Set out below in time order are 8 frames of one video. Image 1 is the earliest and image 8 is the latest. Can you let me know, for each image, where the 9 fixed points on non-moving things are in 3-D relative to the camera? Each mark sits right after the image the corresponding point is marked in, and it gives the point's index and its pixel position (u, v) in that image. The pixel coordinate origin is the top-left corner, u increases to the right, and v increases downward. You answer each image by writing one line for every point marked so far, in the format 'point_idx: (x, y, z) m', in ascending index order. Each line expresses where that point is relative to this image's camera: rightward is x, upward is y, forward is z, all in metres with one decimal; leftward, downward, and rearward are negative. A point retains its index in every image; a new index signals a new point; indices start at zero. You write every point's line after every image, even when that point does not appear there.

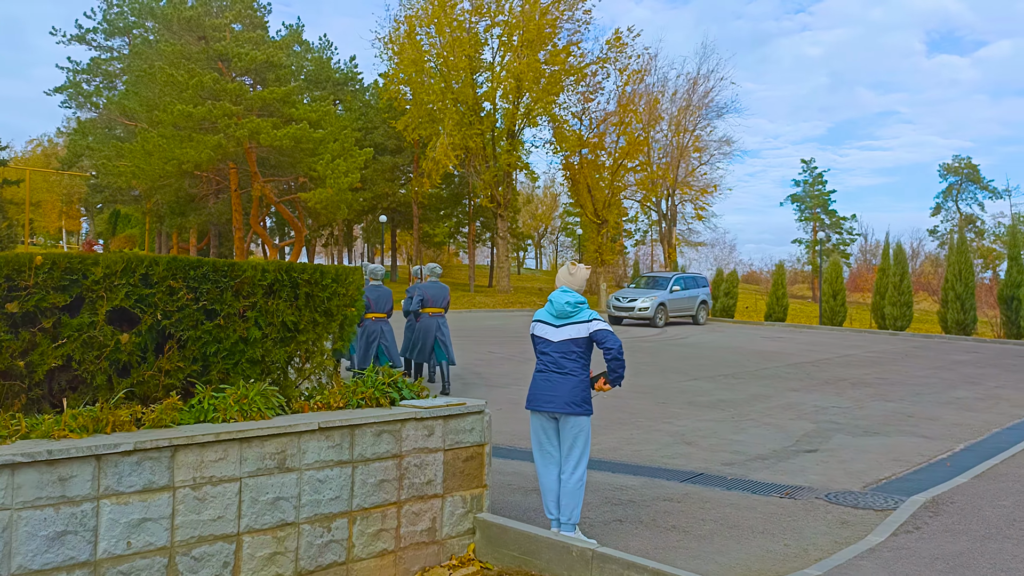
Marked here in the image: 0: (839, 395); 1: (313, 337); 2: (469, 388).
0: (+4.6, -1.5, +12.6) m
1: (-1.1, -0.3, +4.8) m
2: (-0.7, -1.3, +12.5) m
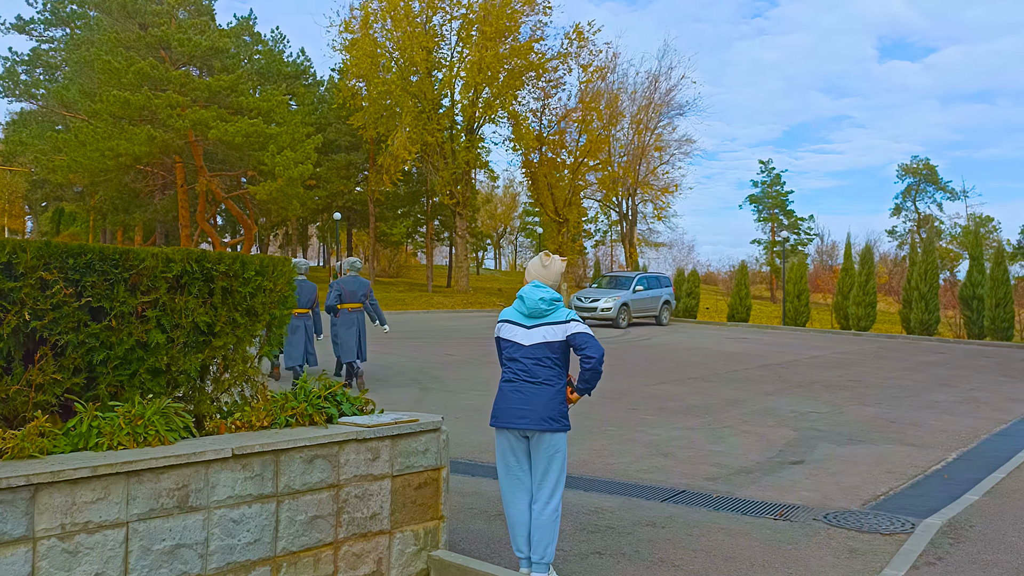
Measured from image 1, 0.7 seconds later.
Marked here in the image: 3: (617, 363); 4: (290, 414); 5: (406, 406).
0: (+4.0, -1.5, +12.1) m
1: (-1.2, -0.2, +3.9) m
2: (-1.2, -1.3, +11.6) m
3: (+1.9, -1.3, +16.2) m
4: (-1.0, -0.6, +3.9) m
5: (-1.2, -1.3, +10.6) m
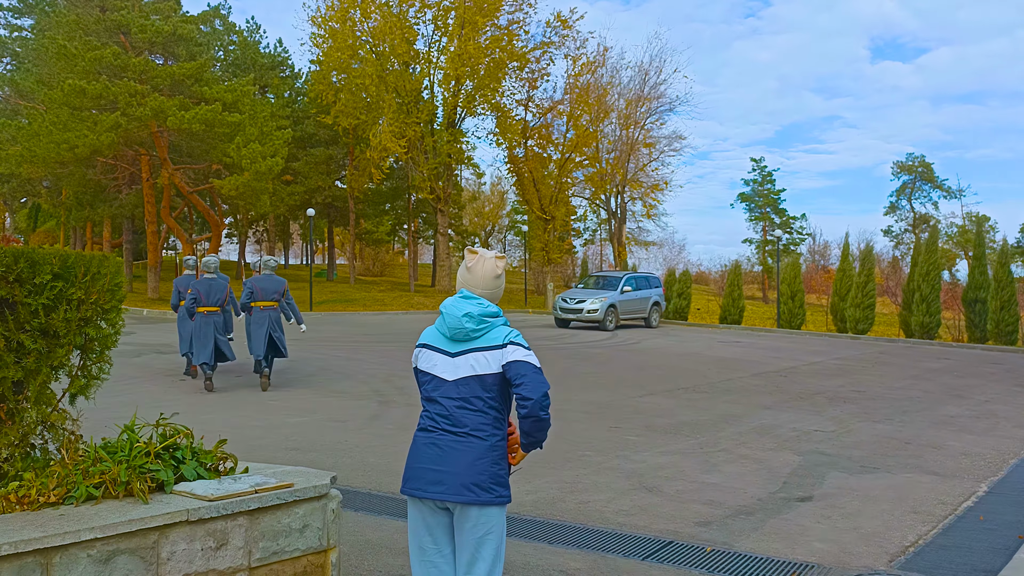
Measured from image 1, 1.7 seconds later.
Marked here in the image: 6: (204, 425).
0: (+3.7, -1.5, +10.9) m
1: (-1.5, -0.3, +2.7) m
2: (-1.5, -1.3, +10.4) m
3: (+1.5, -1.4, +15.0) m
4: (-1.2, -0.6, +2.7) m
5: (-1.6, -1.3, +9.4) m
6: (-3.1, -1.3, +9.1) m
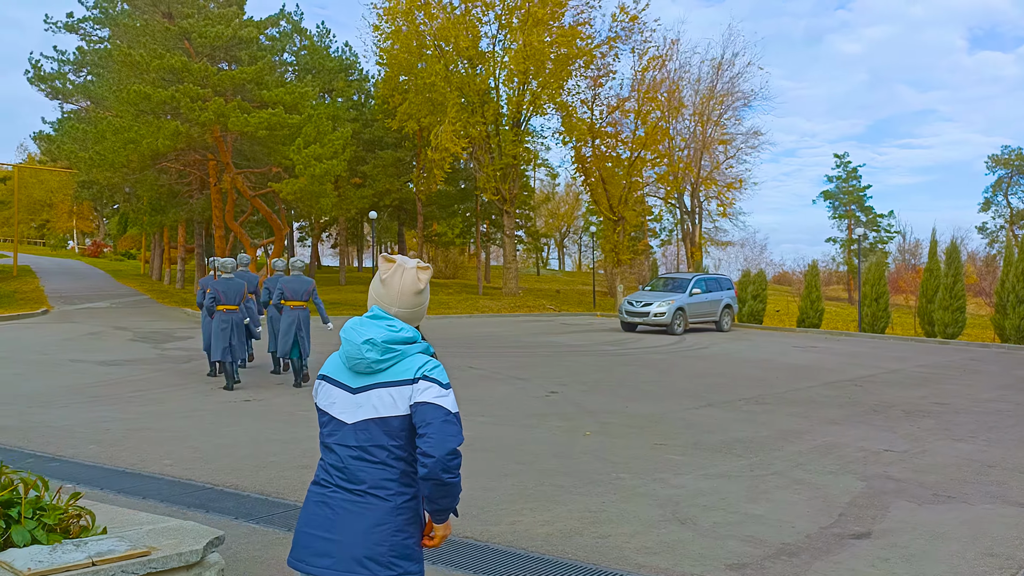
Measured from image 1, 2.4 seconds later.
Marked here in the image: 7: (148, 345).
0: (+4.2, -1.6, +9.9) m
1: (-1.7, -0.3, +2.2) m
2: (-1.1, -1.4, +9.9) m
3: (+2.3, -1.4, +14.2) m
4: (-1.5, -0.6, +2.2) m
5: (-1.2, -1.4, +8.8) m
6: (-2.7, -1.4, +8.7) m
7: (-6.8, -1.1, +16.6) m
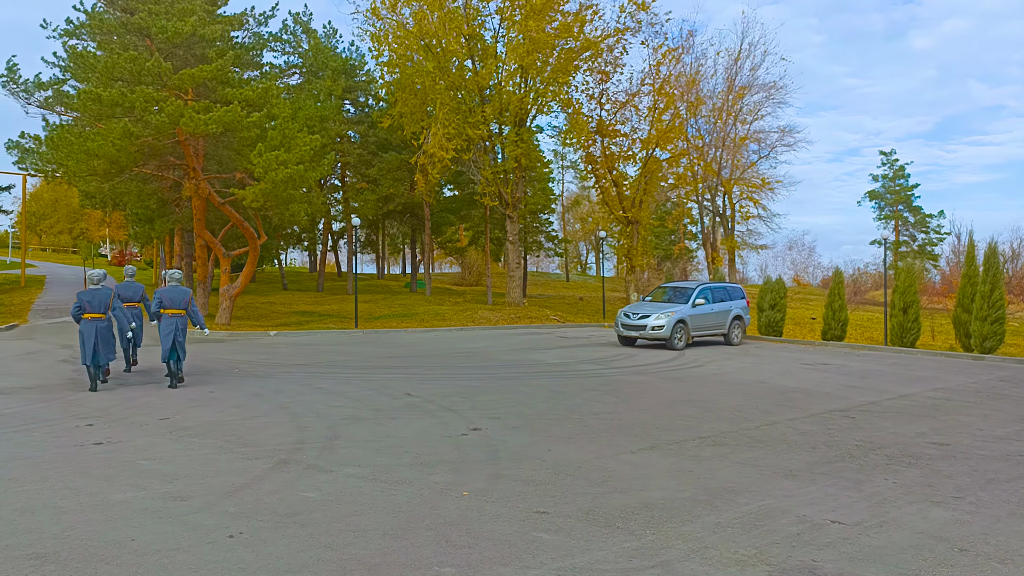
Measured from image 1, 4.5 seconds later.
0: (+3.0, -1.8, +8.0) m
1: (-3.3, -0.5, +0.7) m
2: (-2.2, -1.6, +8.3) m
3: (+1.5, -1.6, +12.4) m
4: (-3.0, -0.8, +0.6) m
5: (-2.4, -1.6, +7.2) m
6: (-3.9, -1.6, +7.1) m
7: (-7.5, -1.3, +15.3) m
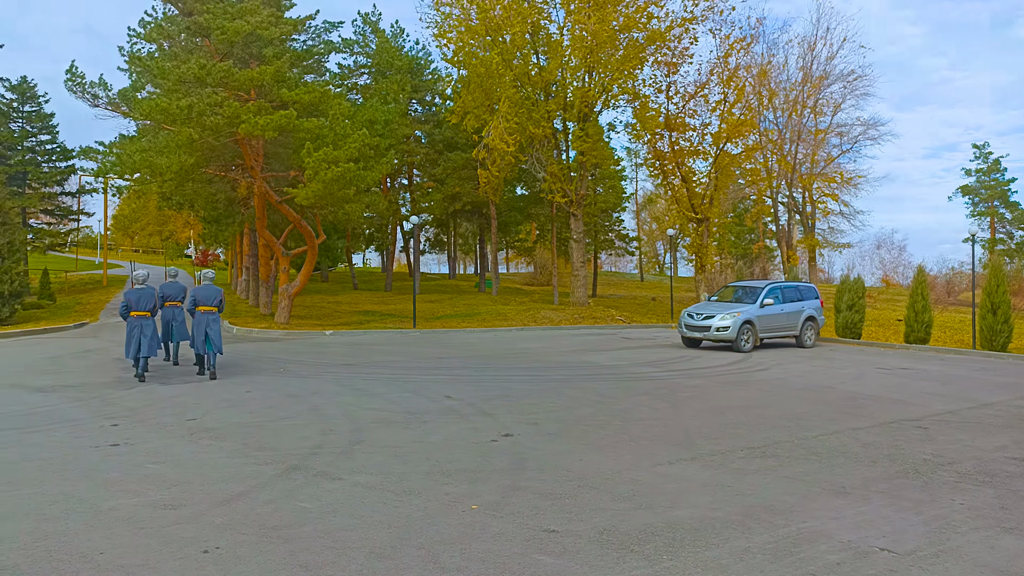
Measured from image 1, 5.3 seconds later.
0: (+3.2, -1.7, +7.1) m
1: (-3.8, -0.5, +0.4) m
2: (-2.0, -1.6, +7.9) m
3: (+2.0, -1.6, +11.6) m
4: (-3.5, -0.8, +0.3) m
5: (-2.3, -1.6, +6.8) m
6: (-3.8, -1.6, +6.9) m
7: (-6.6, -1.3, +15.4) m
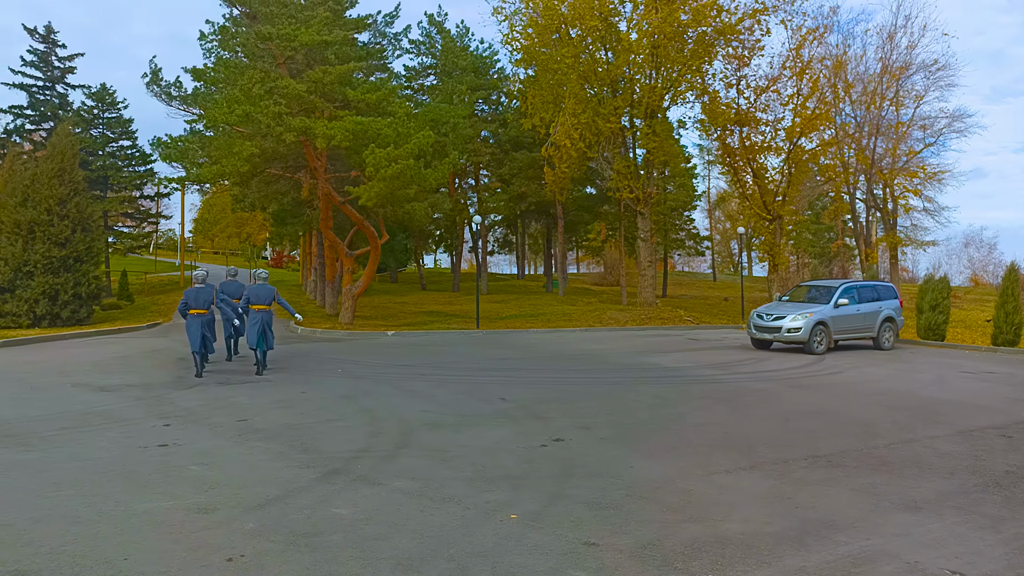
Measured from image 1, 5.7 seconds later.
0: (+3.5, -1.7, +6.5) m
1: (-4.0, -0.5, +0.4) m
2: (-1.6, -1.6, +7.7) m
3: (+2.7, -1.6, +11.1) m
4: (-3.8, -0.8, +0.3) m
5: (-2.0, -1.6, +6.7) m
6: (-3.5, -1.6, +6.9) m
7: (-5.6, -1.3, +15.6) m
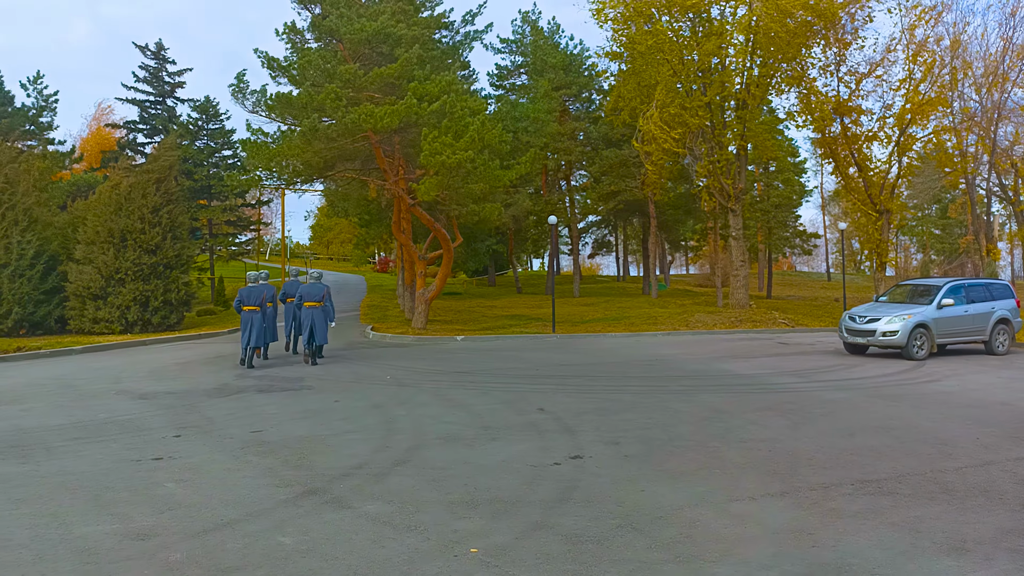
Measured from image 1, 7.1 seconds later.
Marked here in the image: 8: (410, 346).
0: (+3.2, -1.7, +5.3) m
1: (-5.1, -0.5, +0.2) m
2: (-1.7, -1.7, +7.2) m
3: (+3.0, -1.6, +10.0) m
4: (-4.8, -0.9, +0.1) m
5: (-2.2, -1.6, +6.2) m
6: (-3.7, -1.7, +6.6) m
7: (-4.6, -1.4, +15.5) m
8: (-2.2, -1.3, +19.6) m
